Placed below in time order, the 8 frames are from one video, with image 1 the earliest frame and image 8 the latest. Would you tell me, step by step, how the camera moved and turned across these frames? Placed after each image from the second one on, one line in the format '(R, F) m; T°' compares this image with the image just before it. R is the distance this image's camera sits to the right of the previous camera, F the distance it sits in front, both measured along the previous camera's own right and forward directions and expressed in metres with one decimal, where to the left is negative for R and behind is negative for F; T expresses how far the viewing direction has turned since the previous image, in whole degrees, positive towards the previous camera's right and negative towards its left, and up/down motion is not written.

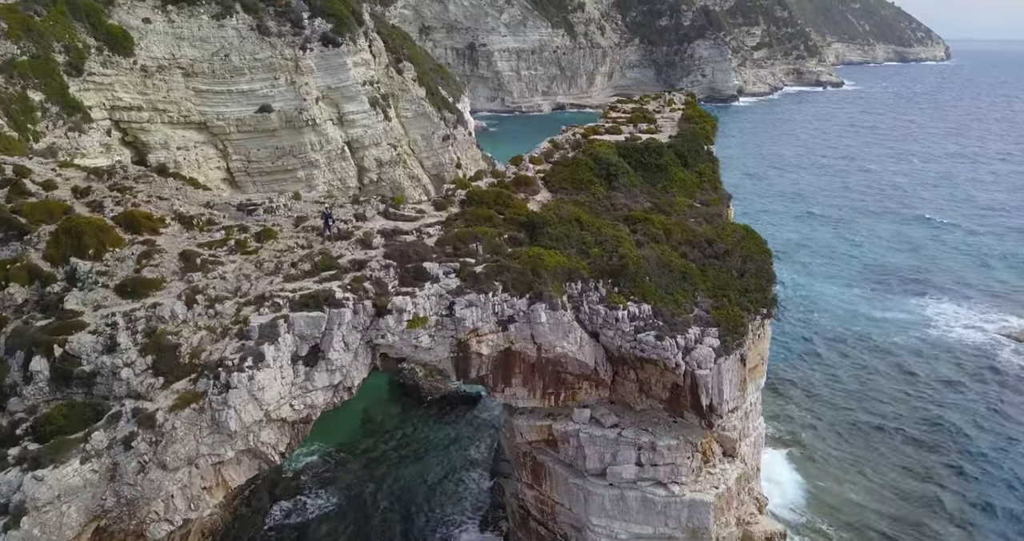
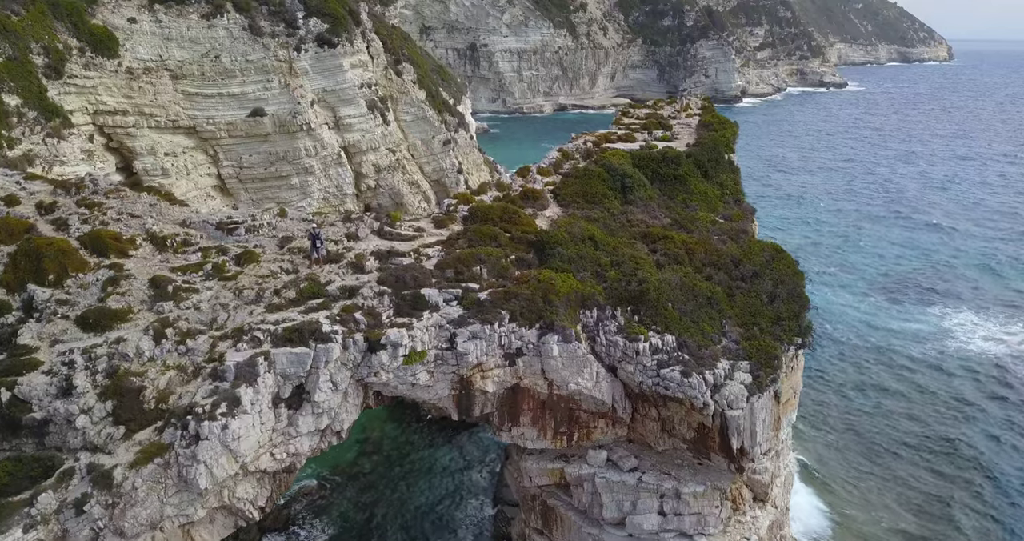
(-0.1, +1.2) m; 0°
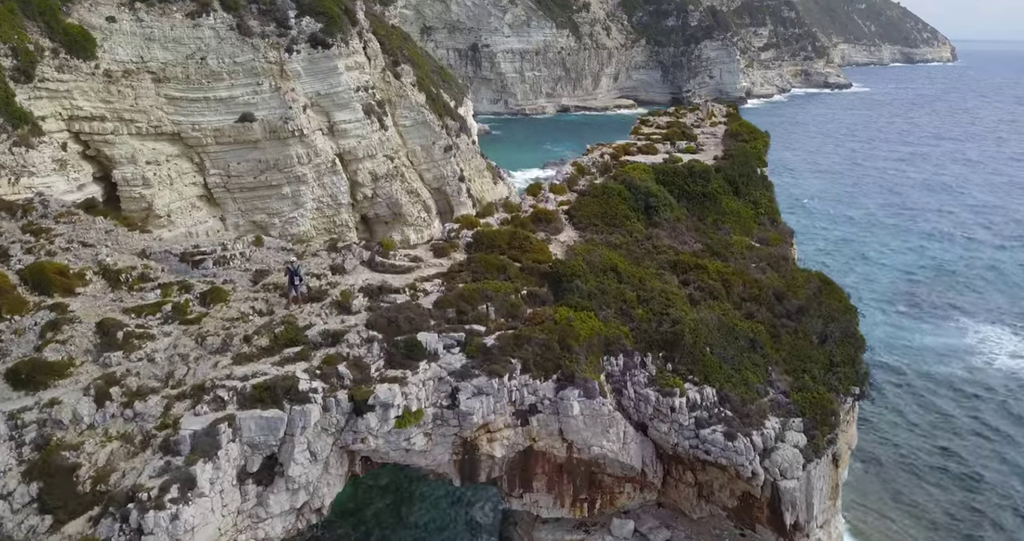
(-0.1, +1.6) m; 0°
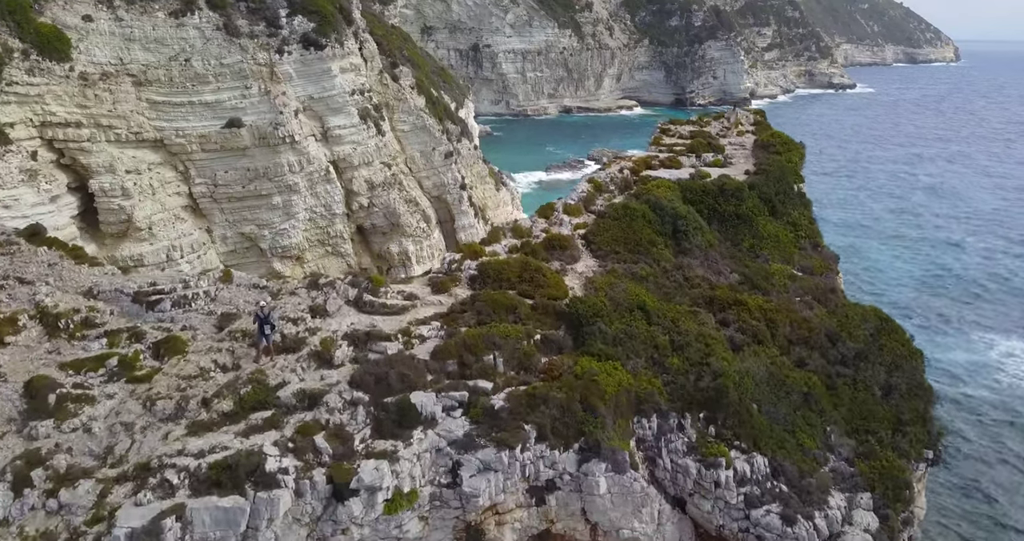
(-0.1, +1.5) m; 0°
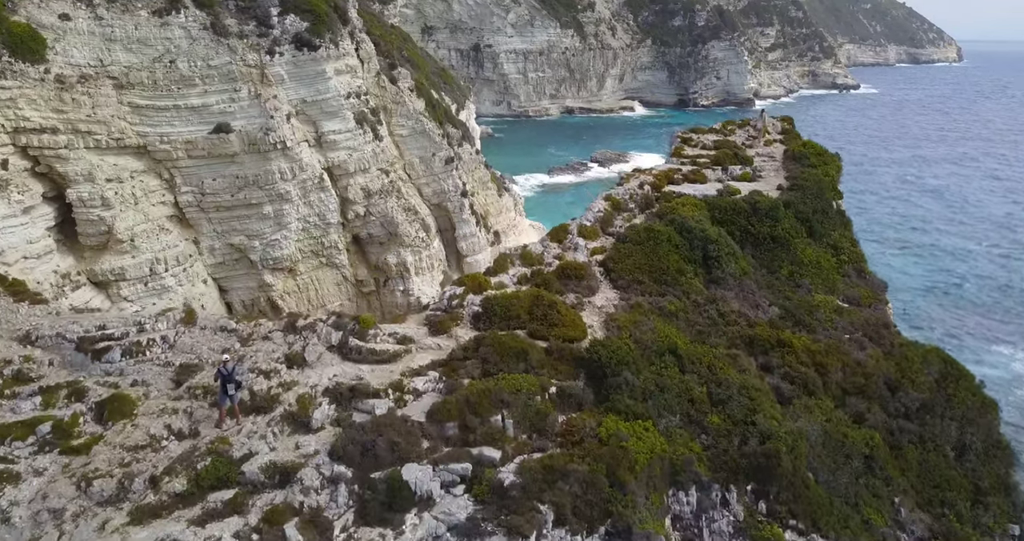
(-0.1, +1.3) m; 0°
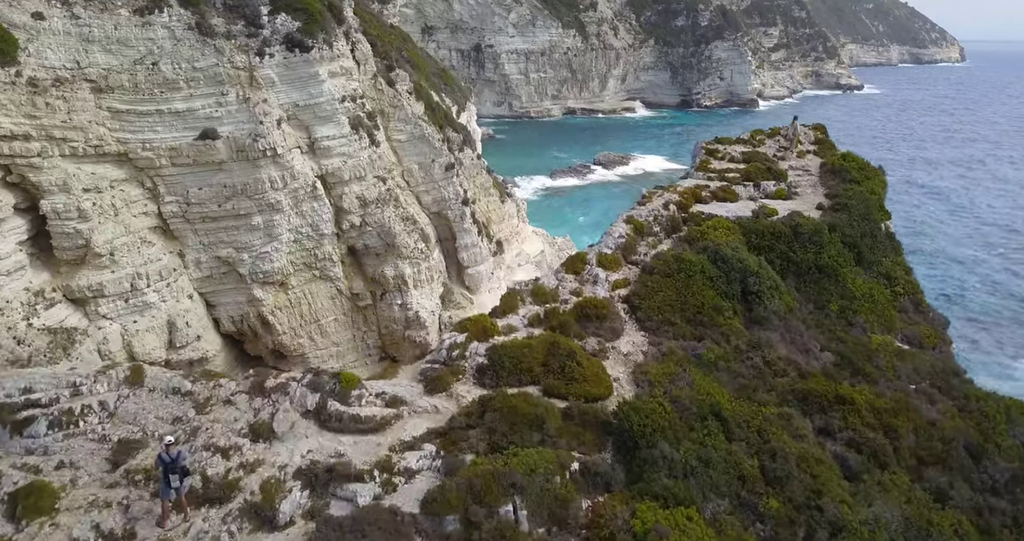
(-0.1, +1.3) m; 0°
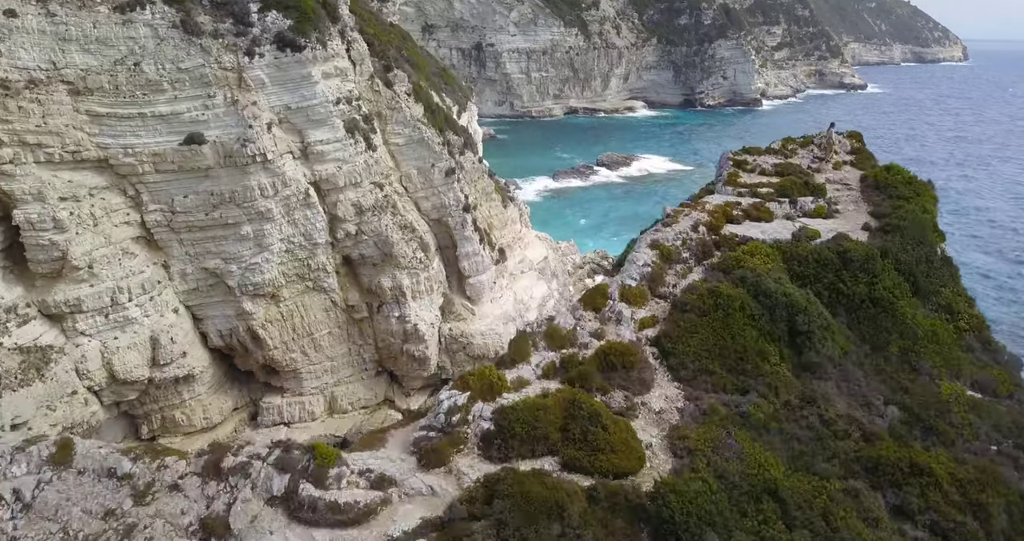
(-0.1, +1.2) m; 0°
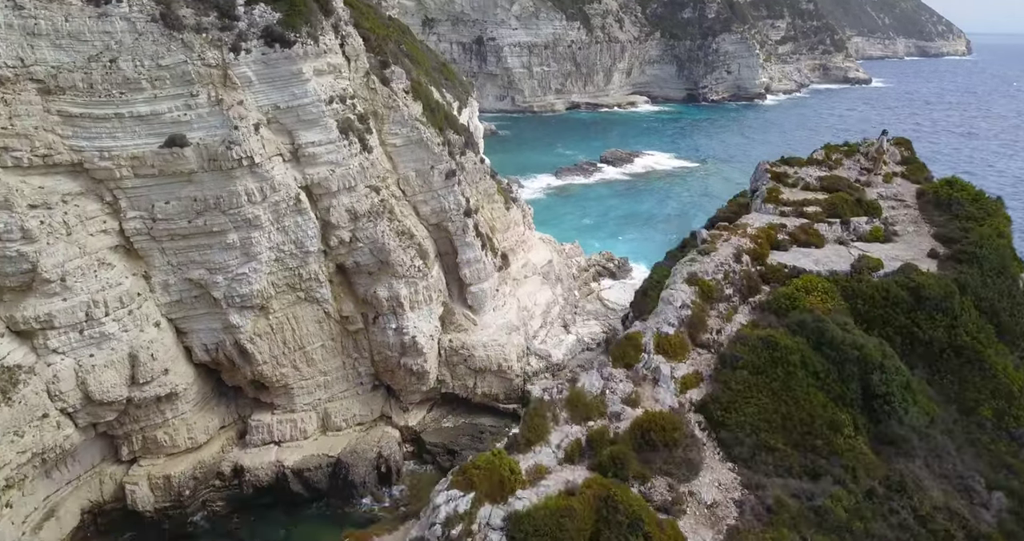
(-0.1, +1.3) m; 0°
